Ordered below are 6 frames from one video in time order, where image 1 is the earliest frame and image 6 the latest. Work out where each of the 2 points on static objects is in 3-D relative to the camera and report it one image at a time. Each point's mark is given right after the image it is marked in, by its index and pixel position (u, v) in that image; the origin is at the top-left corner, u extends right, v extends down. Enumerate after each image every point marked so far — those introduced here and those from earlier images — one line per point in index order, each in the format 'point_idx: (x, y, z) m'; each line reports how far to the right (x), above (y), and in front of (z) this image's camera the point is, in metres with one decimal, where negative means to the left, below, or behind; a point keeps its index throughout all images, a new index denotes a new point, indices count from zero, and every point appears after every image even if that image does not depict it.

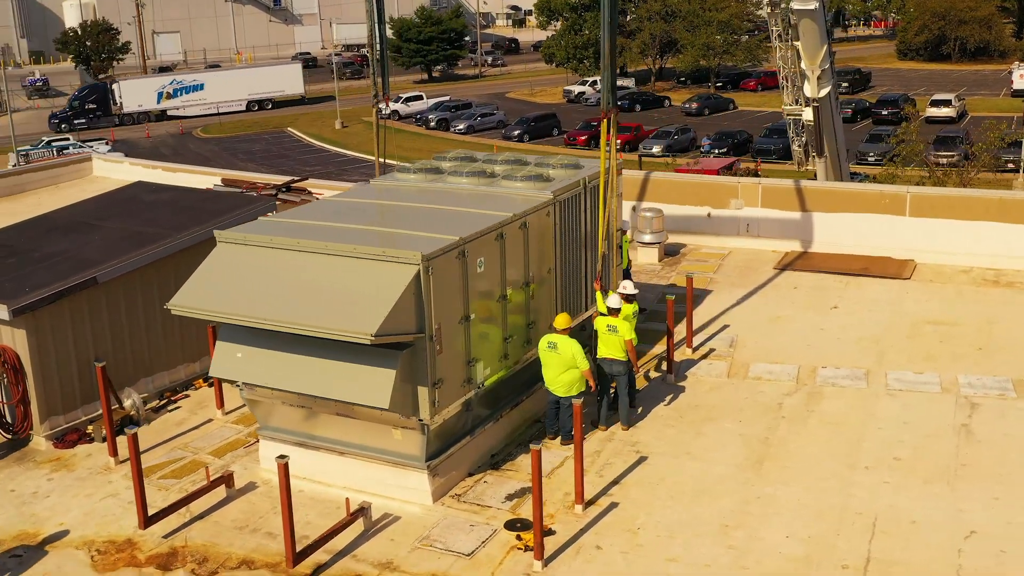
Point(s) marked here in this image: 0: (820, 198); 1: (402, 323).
0: (+4.6, +1.3, +17.4) m
1: (-0.9, -0.3, +9.7) m
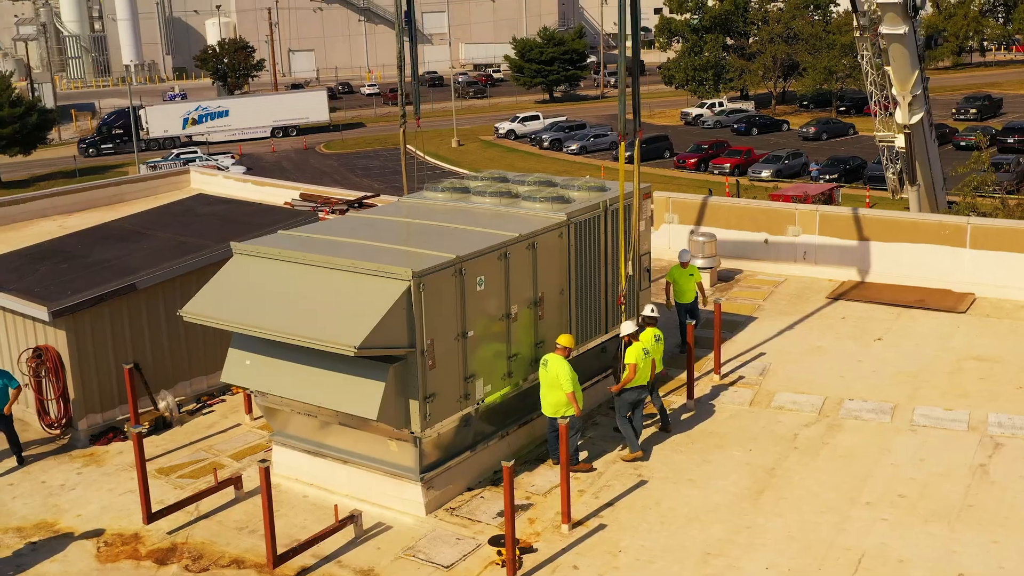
0: (+5.4, +0.9, +17.1) m
1: (-1.0, -0.4, +10.0) m
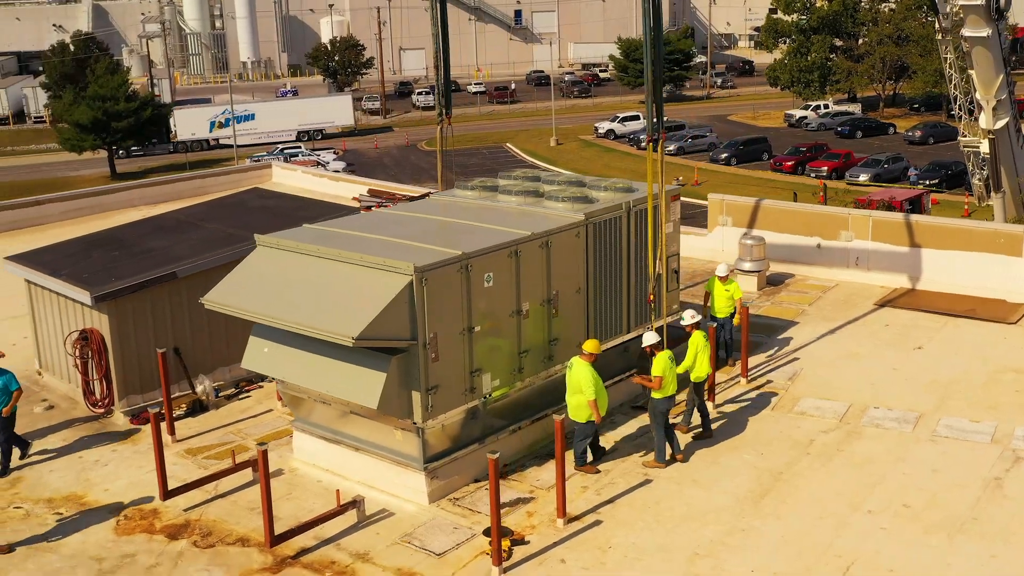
0: (+6.0, +0.8, +16.7) m
1: (-1.1, -0.4, +10.3) m
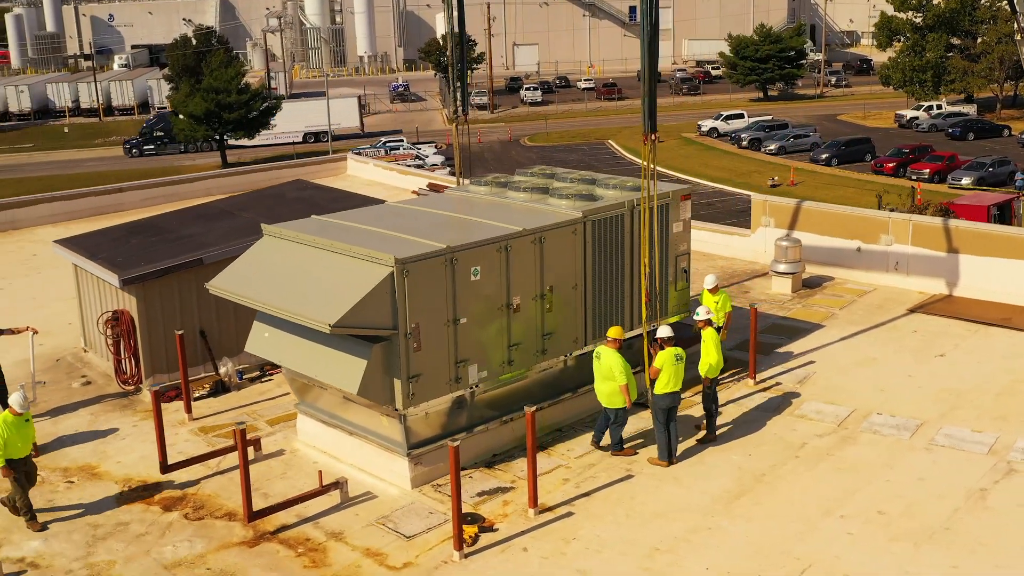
0: (+6.5, +0.7, +16.3) m
1: (-1.3, -0.3, +10.7) m
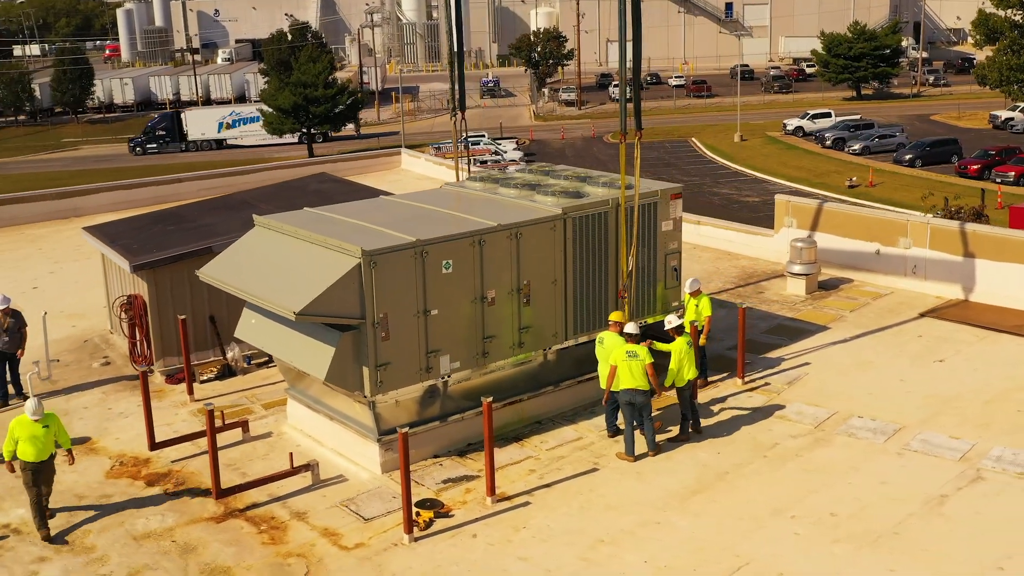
0: (+6.6, +0.6, +16.0) m
1: (-1.7, -0.2, +11.1) m
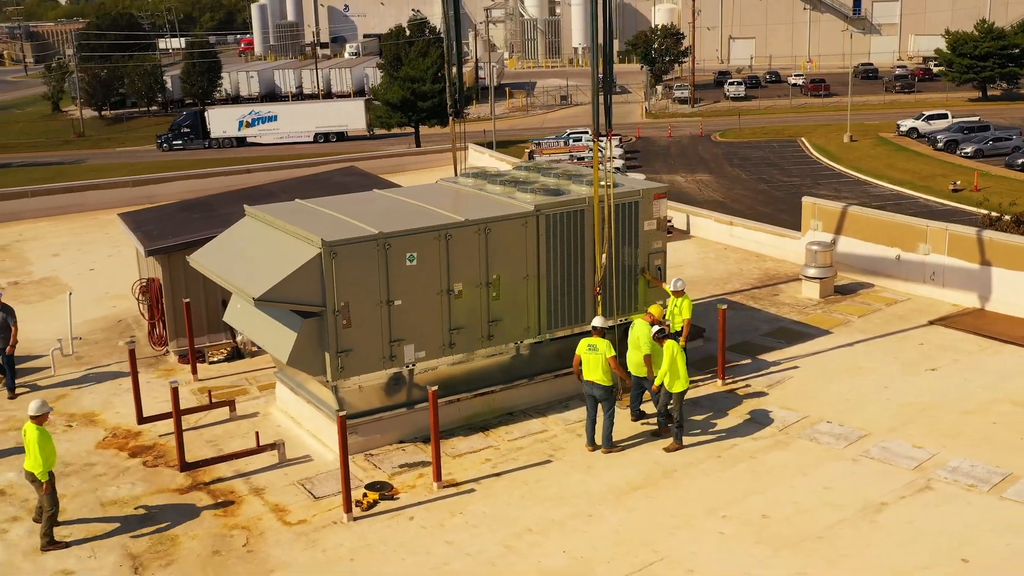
0: (+6.6, +0.5, +15.6) m
1: (-2.1, -0.1, +11.6) m
